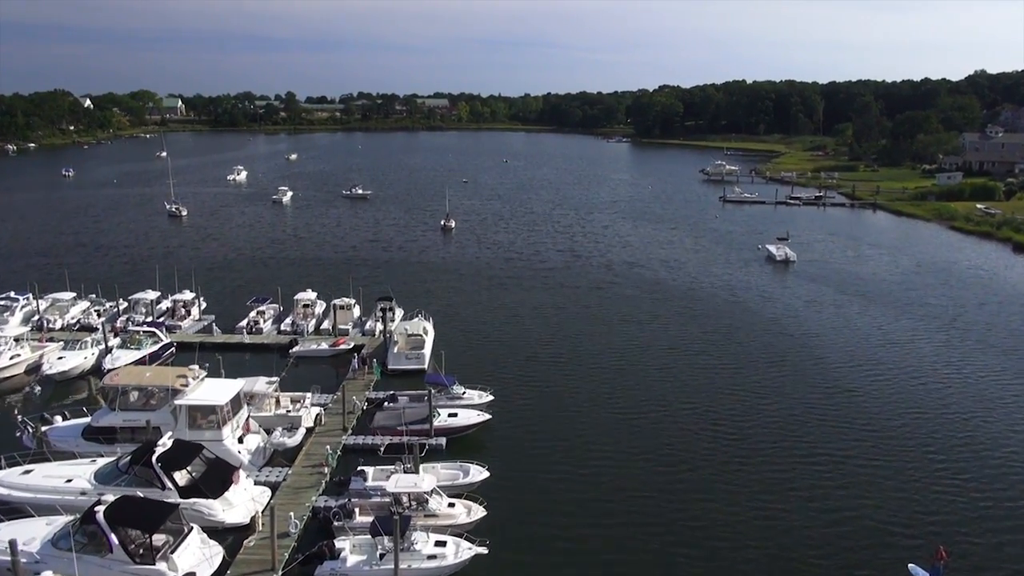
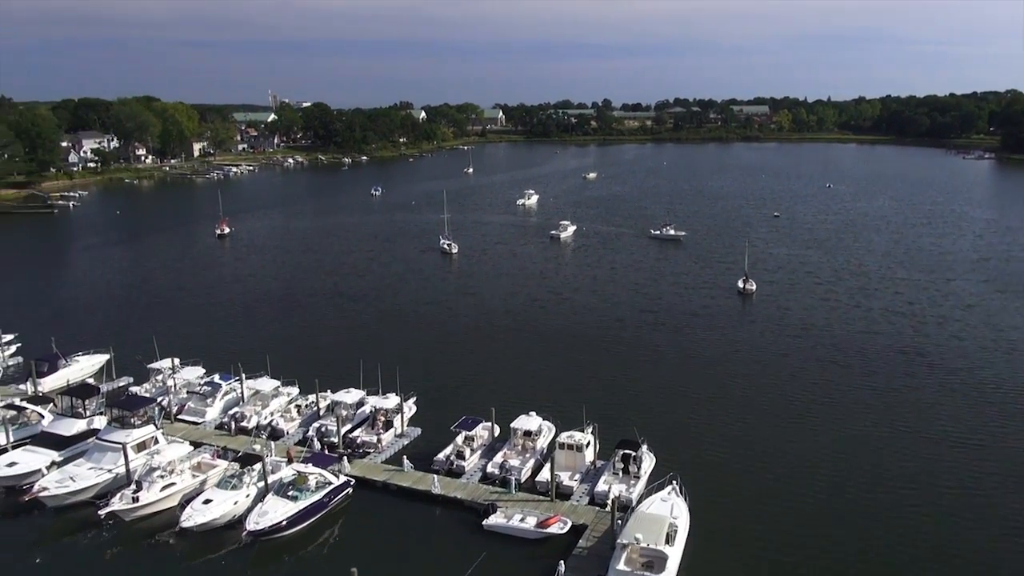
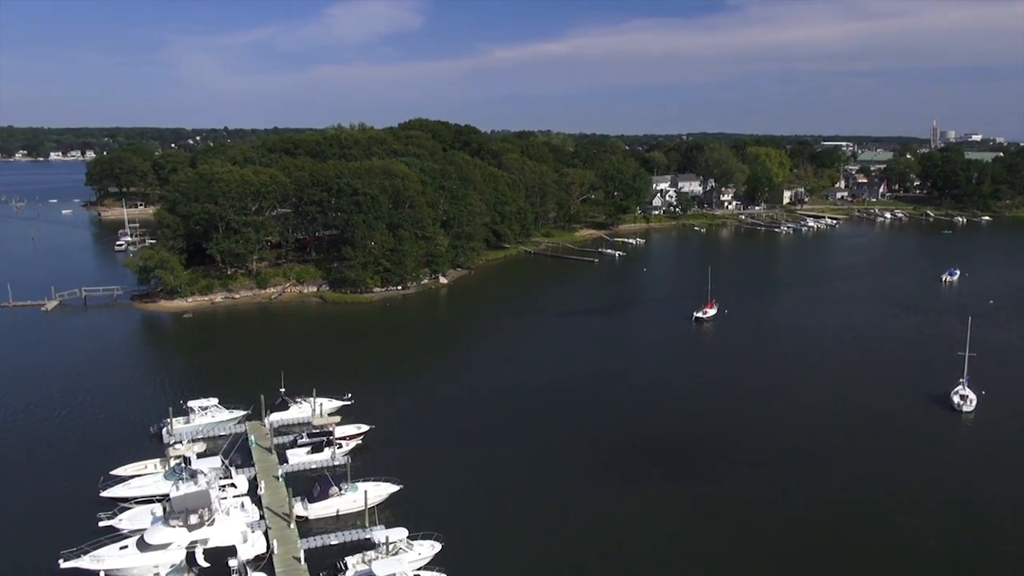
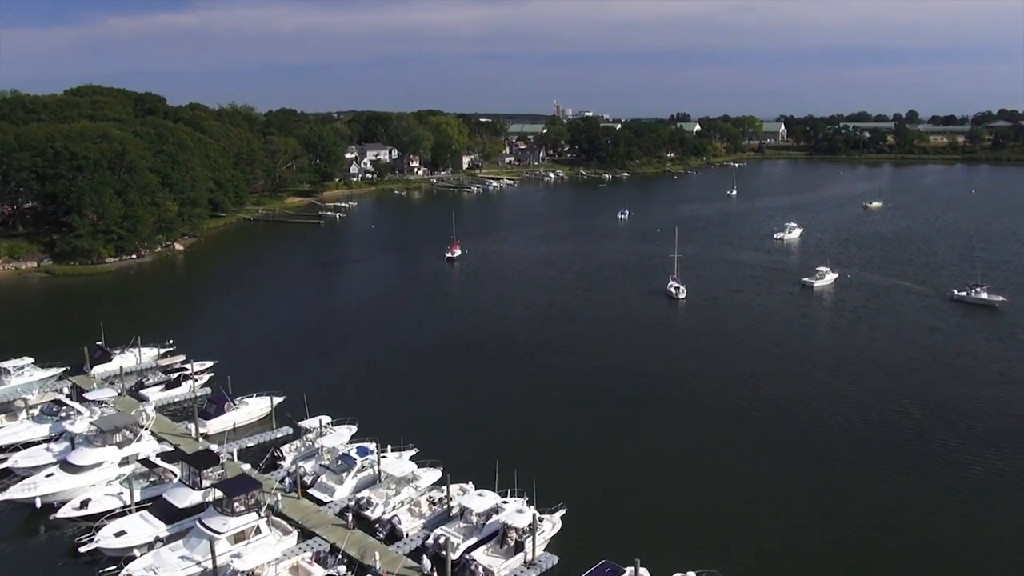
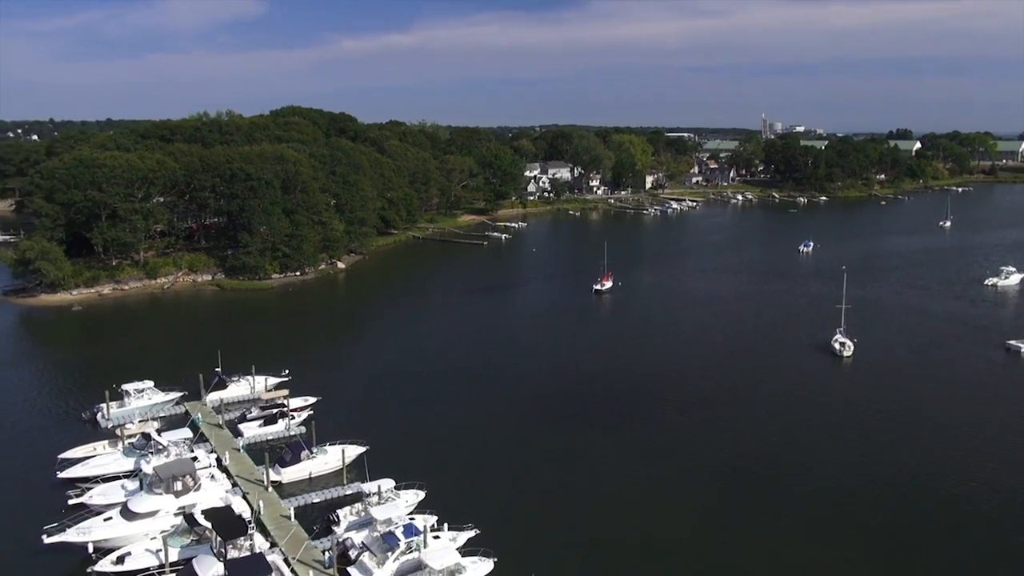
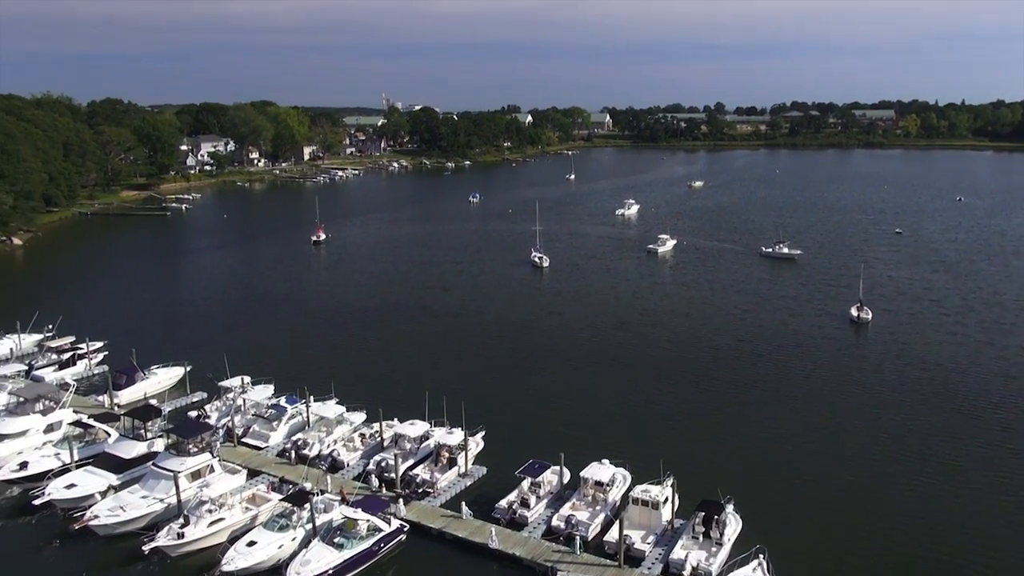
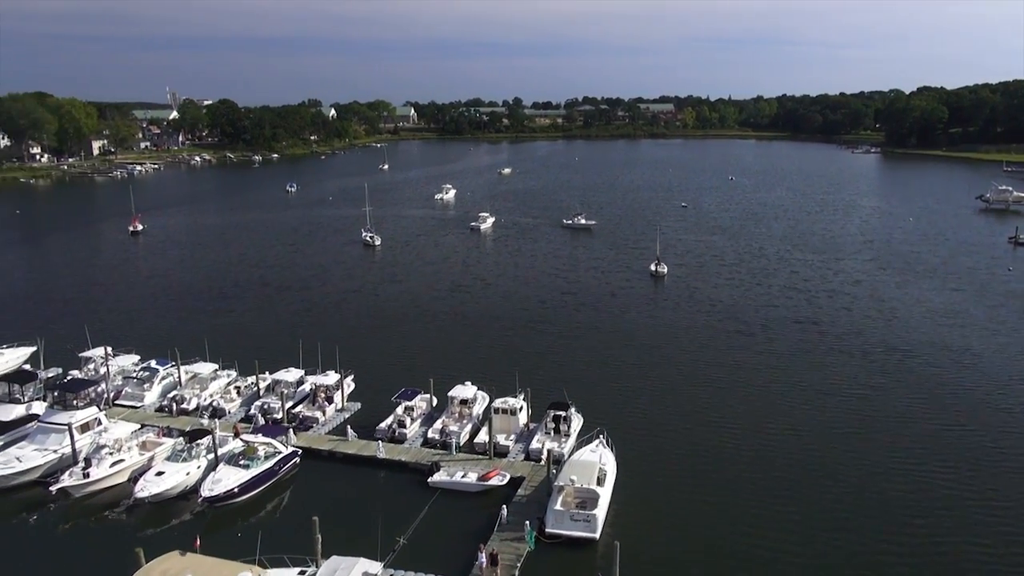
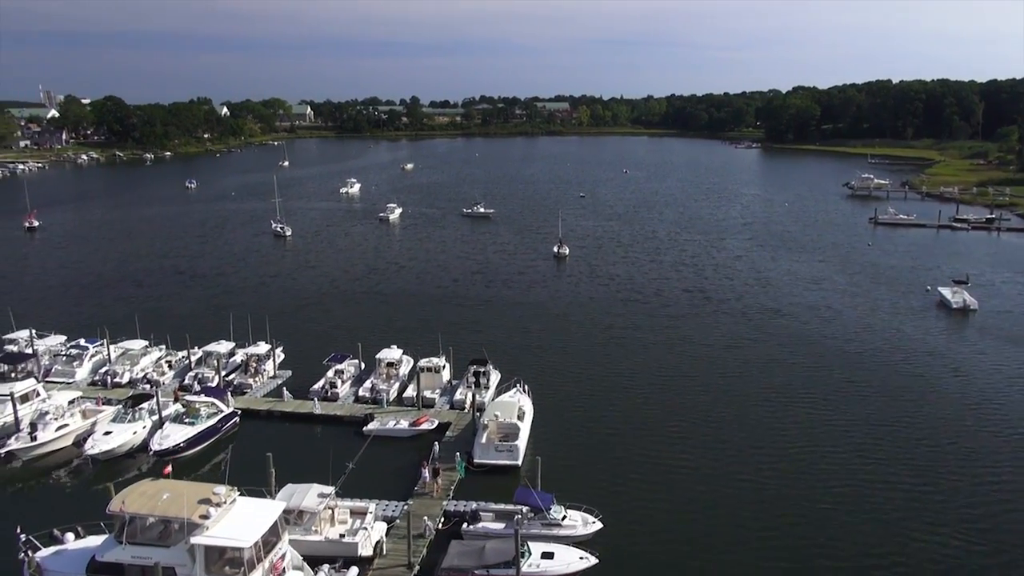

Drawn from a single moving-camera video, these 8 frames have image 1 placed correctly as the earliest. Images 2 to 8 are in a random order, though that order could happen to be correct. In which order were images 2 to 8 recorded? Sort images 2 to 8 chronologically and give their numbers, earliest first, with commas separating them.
8, 7, 2, 6, 4, 5, 3
